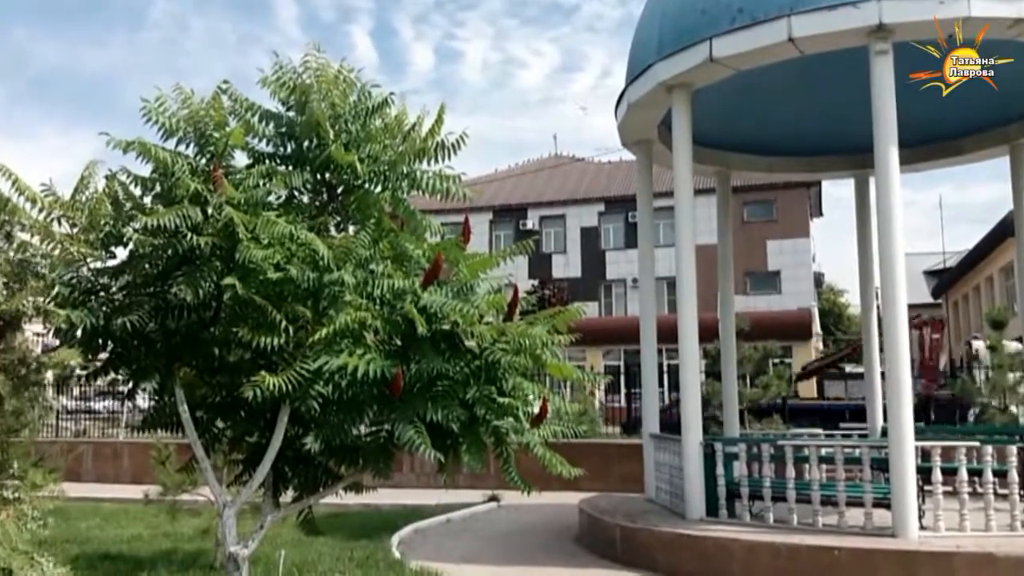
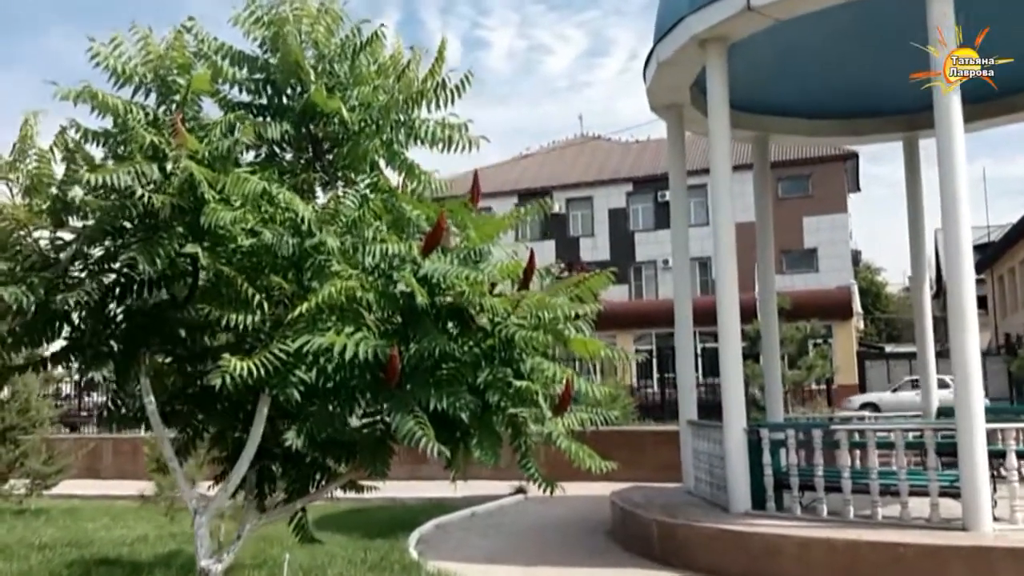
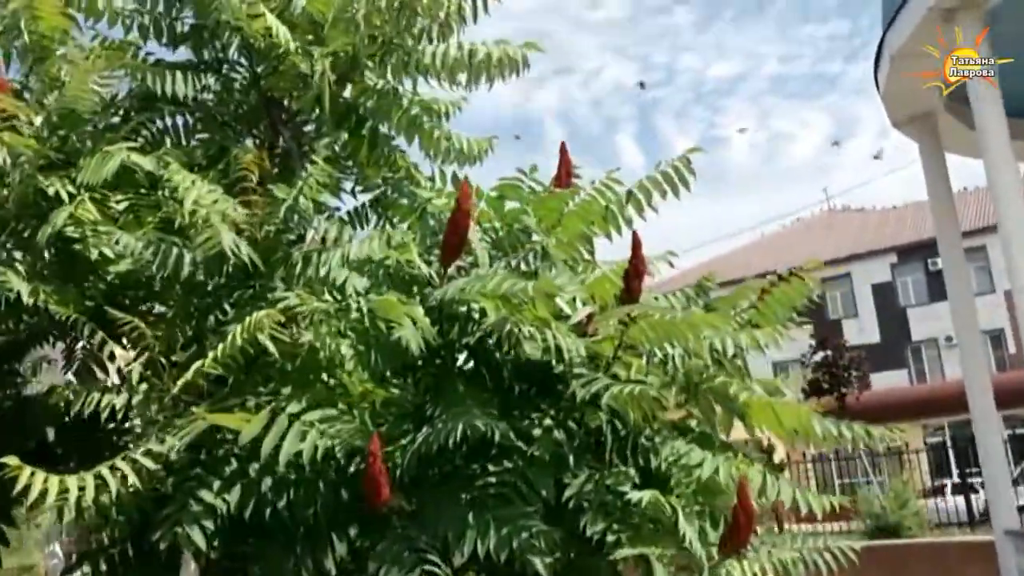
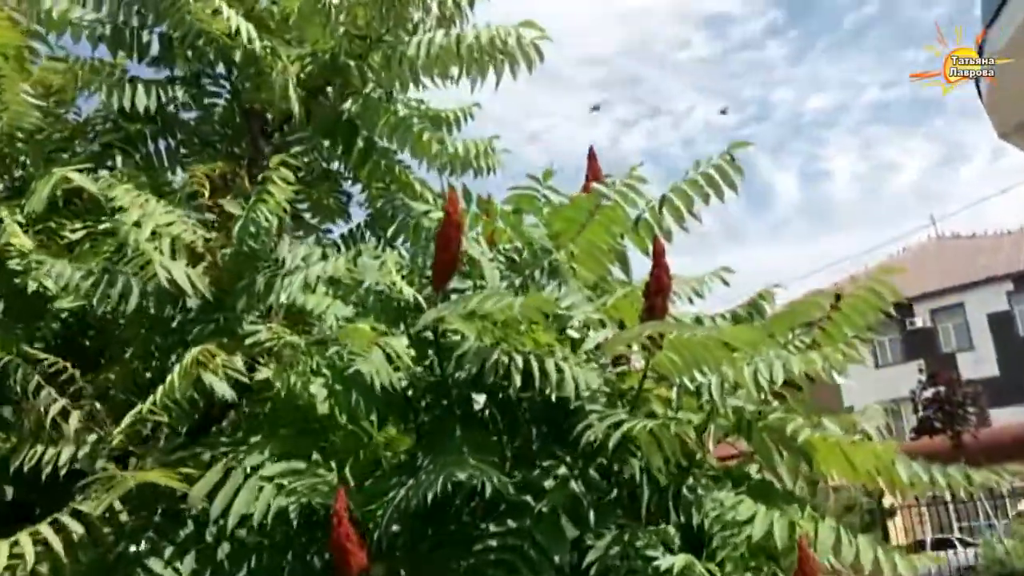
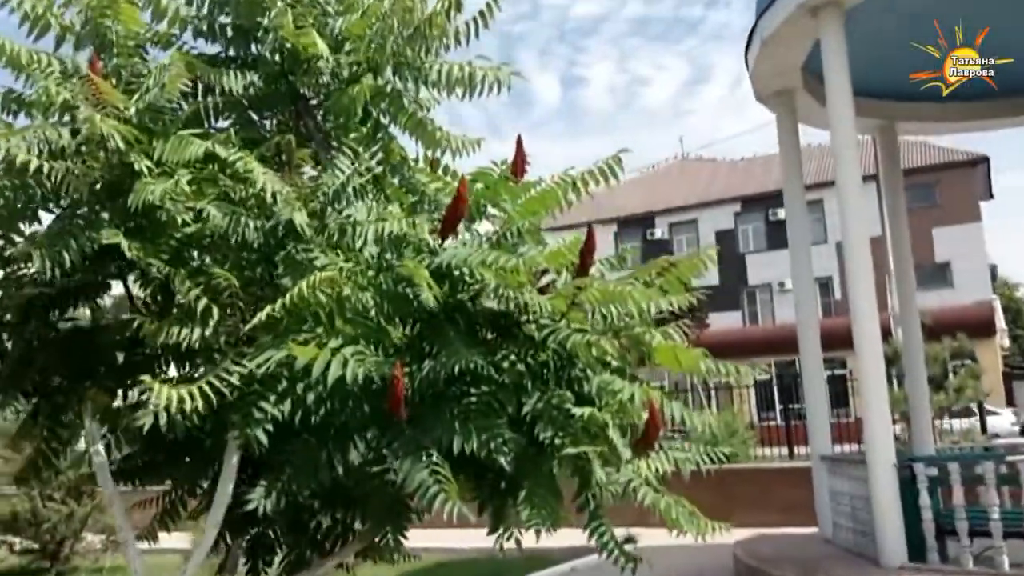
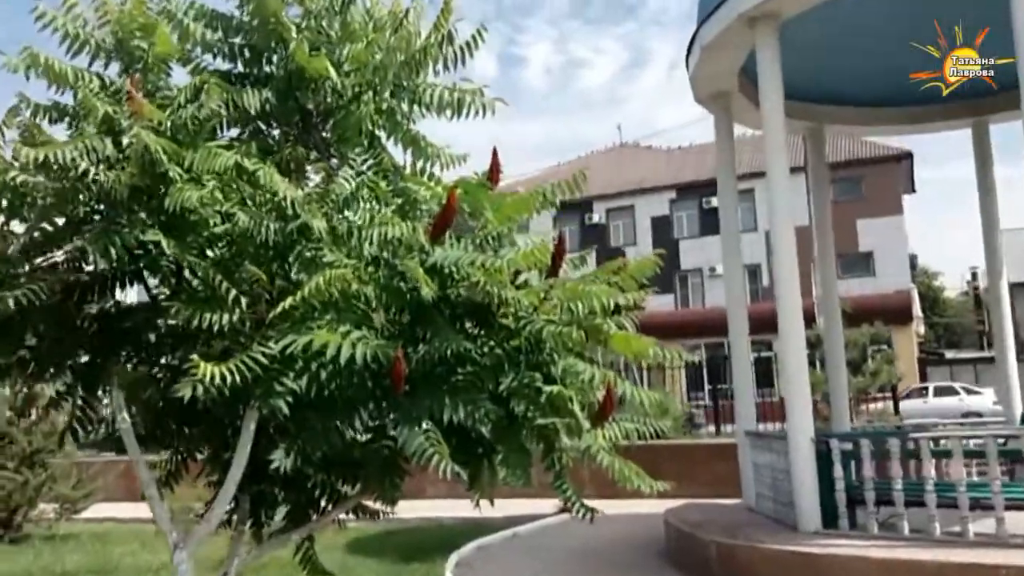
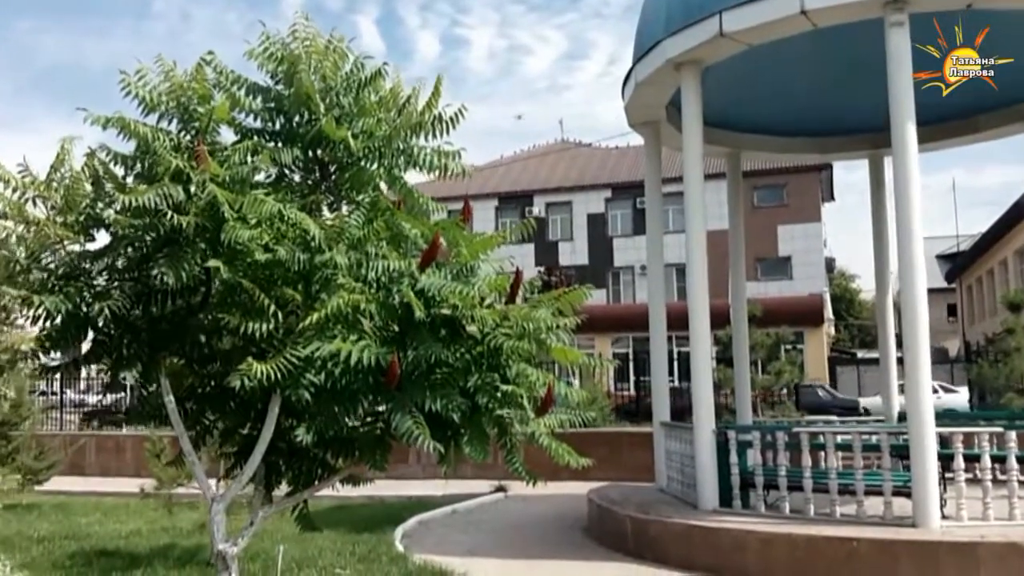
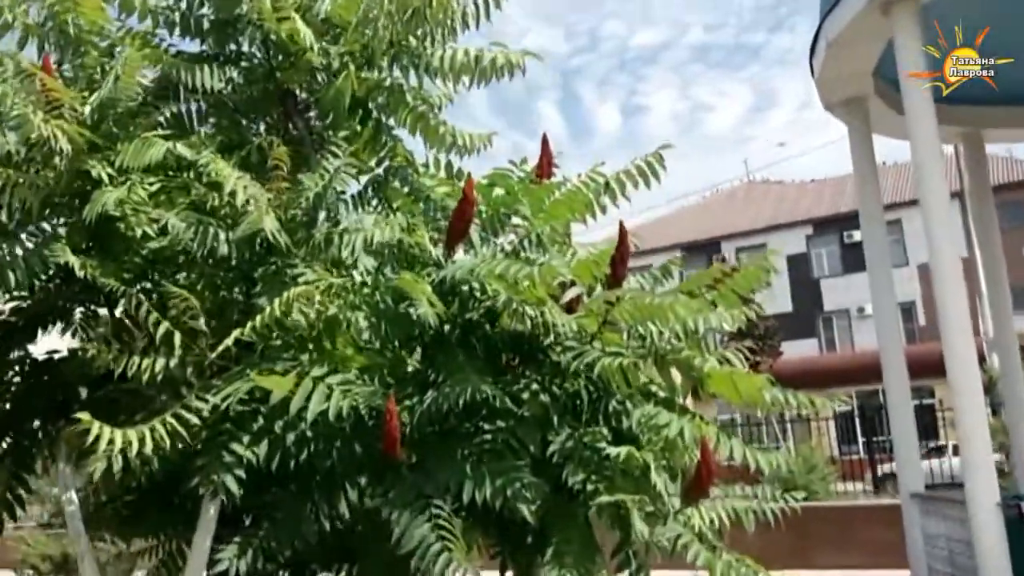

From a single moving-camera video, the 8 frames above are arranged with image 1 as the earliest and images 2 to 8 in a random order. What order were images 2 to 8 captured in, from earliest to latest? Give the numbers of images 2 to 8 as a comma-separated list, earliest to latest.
7, 2, 6, 5, 8, 3, 4
